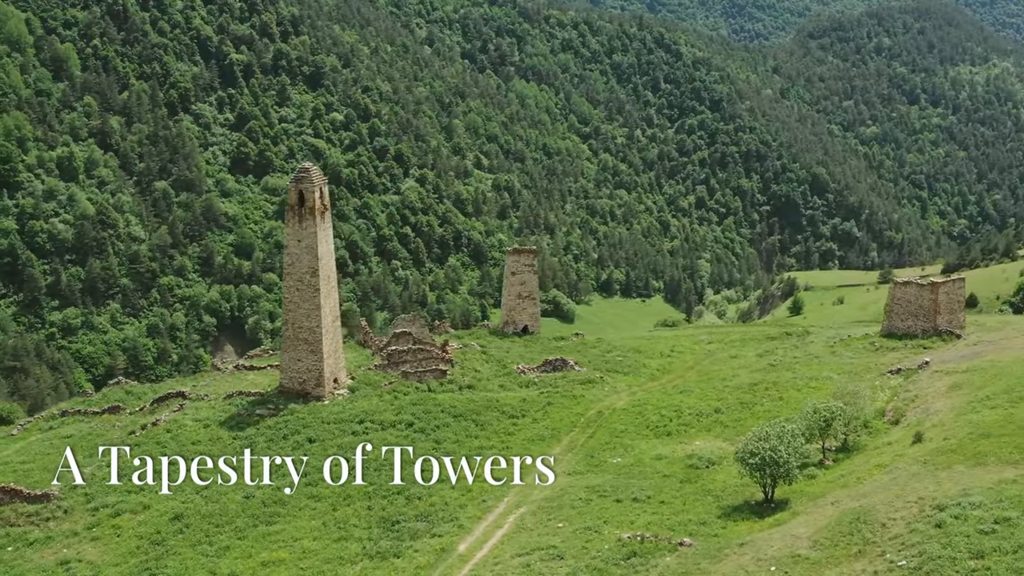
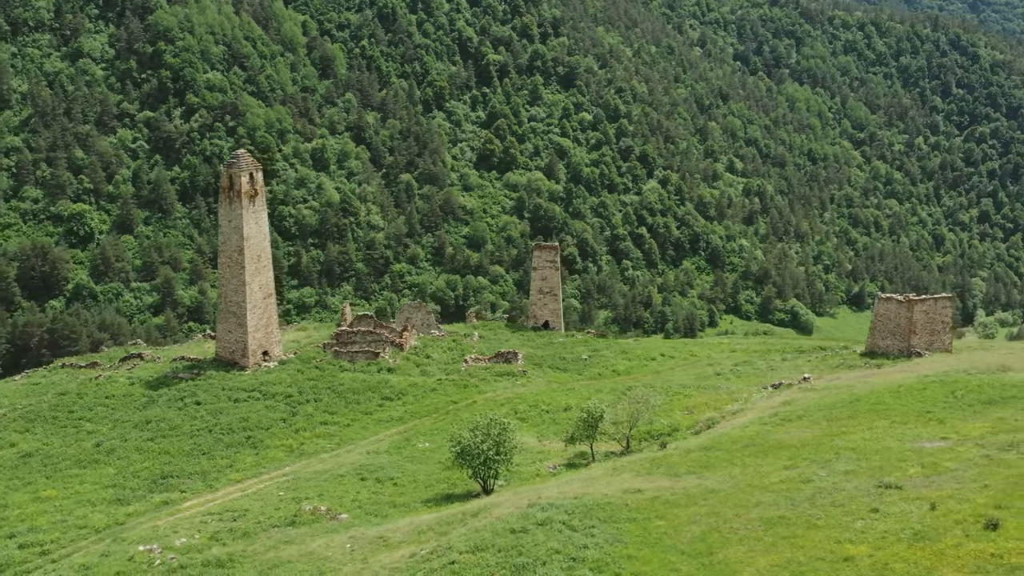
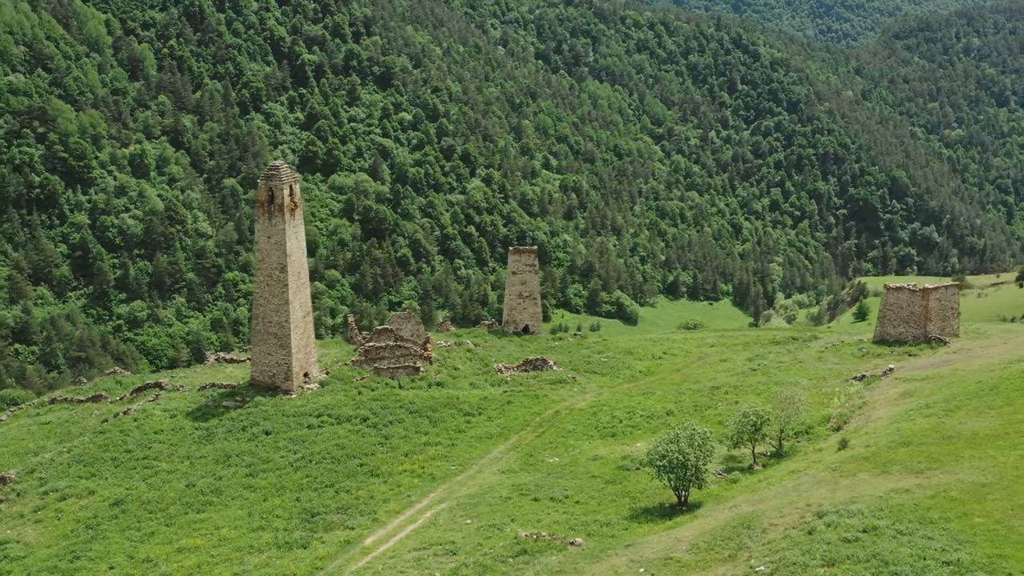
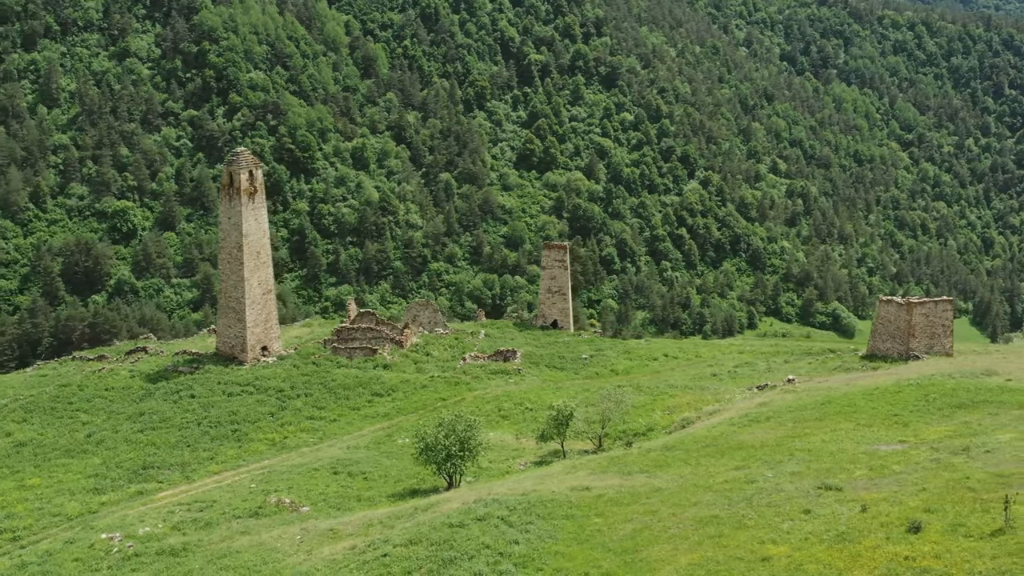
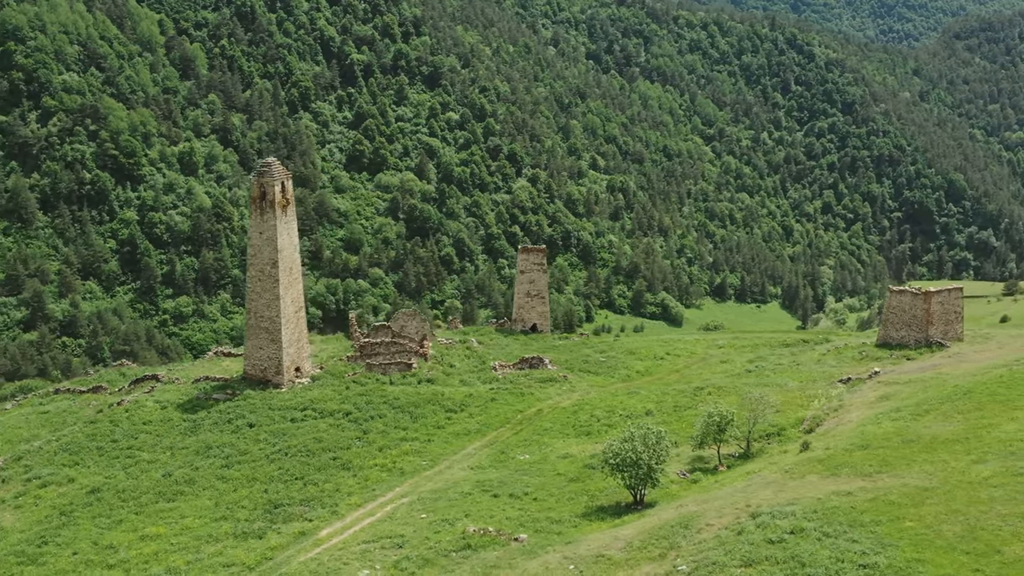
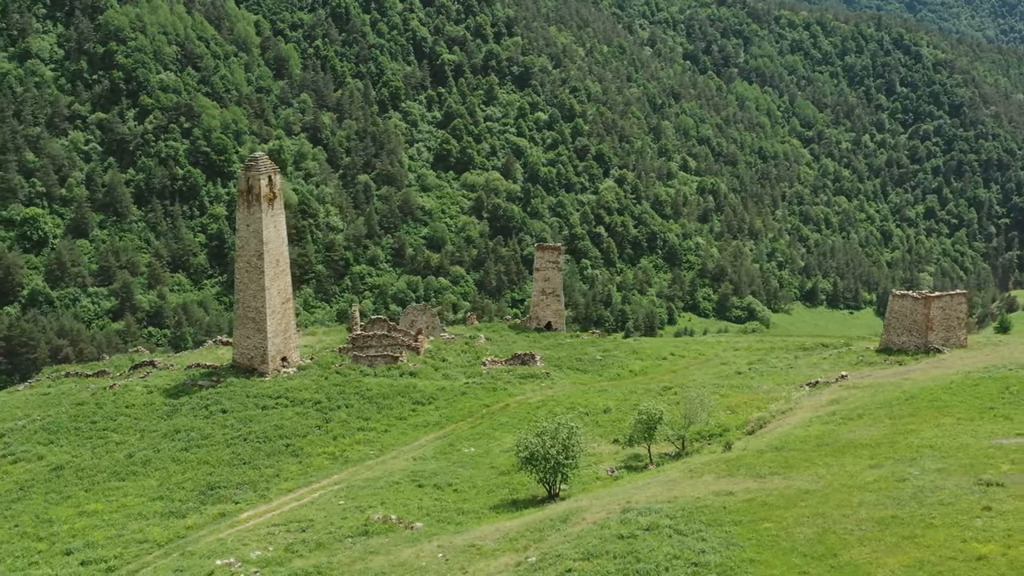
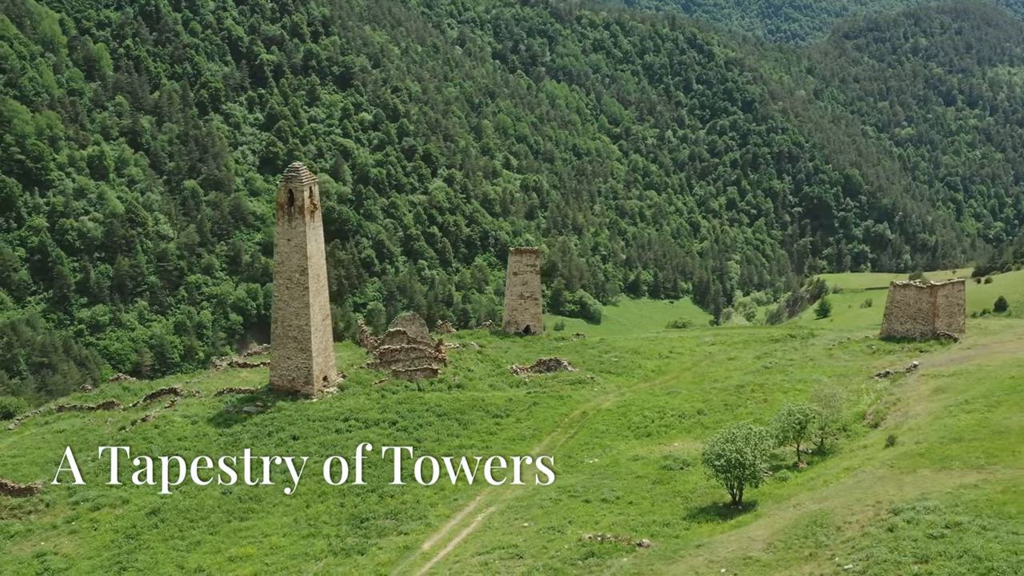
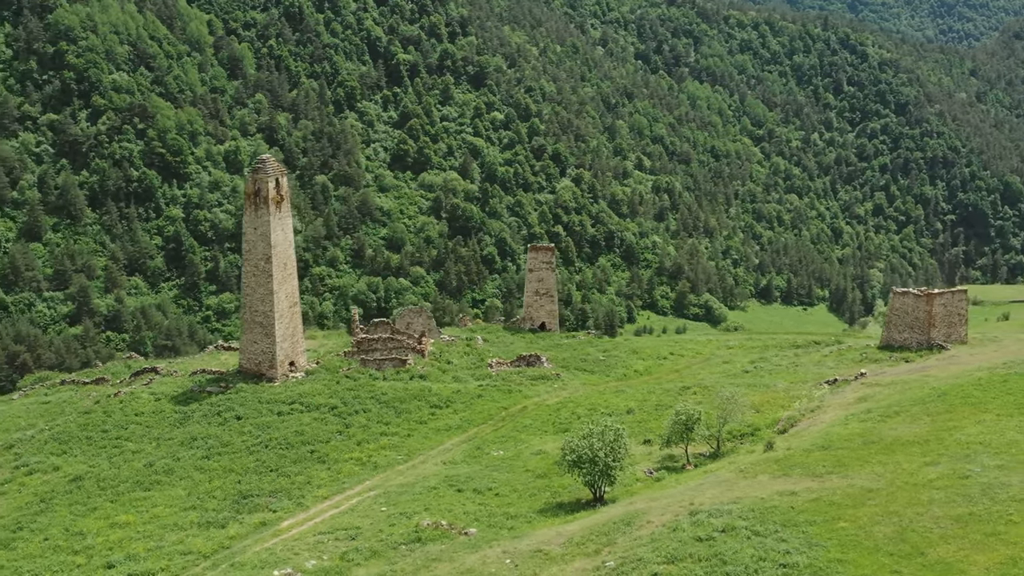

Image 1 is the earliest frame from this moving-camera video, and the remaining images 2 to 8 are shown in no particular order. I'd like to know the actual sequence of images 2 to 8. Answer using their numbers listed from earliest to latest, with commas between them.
7, 3, 5, 8, 6, 2, 4
